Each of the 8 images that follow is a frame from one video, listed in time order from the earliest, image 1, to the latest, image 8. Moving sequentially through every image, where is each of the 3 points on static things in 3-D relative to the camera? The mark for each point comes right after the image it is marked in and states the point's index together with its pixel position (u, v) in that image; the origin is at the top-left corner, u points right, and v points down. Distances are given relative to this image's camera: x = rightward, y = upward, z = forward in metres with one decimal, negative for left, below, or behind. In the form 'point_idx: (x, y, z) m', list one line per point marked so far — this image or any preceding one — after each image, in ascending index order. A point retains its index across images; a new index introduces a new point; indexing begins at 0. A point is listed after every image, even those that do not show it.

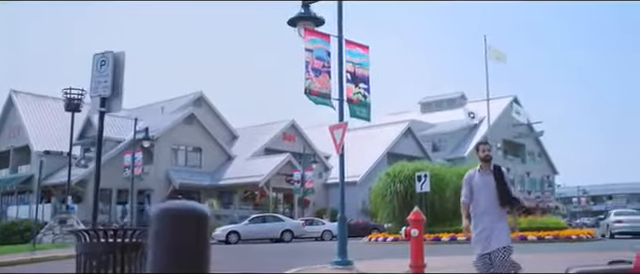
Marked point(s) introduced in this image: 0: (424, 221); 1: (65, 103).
0: (+1.2, -1.0, +9.1) m
1: (-5.9, +0.8, +17.3) m
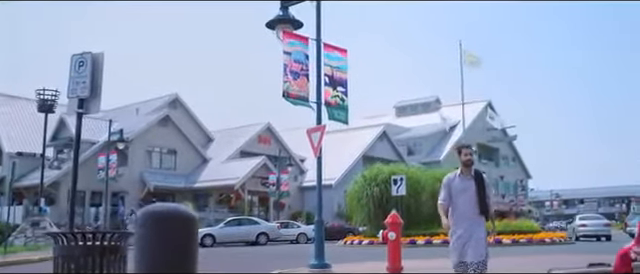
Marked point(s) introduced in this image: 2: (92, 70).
0: (+1.0, -1.0, +9.1) m
1: (-6.4, +0.8, +17.1) m
2: (-3.1, +0.9, +10.2) m
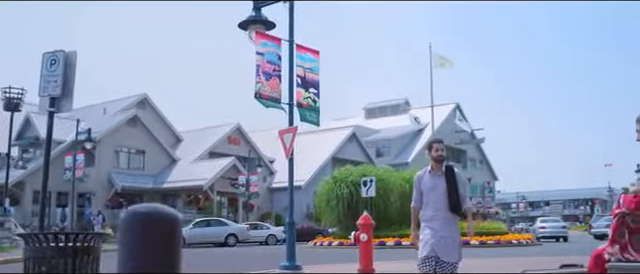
0: (+0.6, -1.1, +9.1) m
1: (-7.1, +0.8, +16.8) m
2: (-3.4, +0.9, +10.0) m
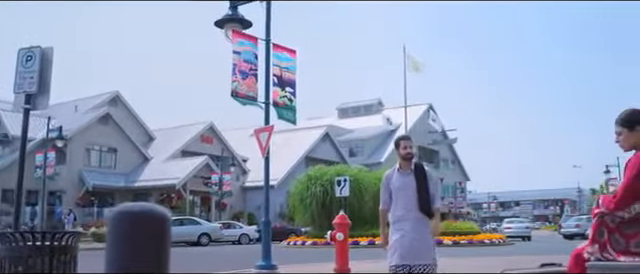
0: (+0.3, -1.1, +9.1) m
1: (-7.6, +0.8, +16.5) m
2: (-3.7, +0.9, +9.9) m
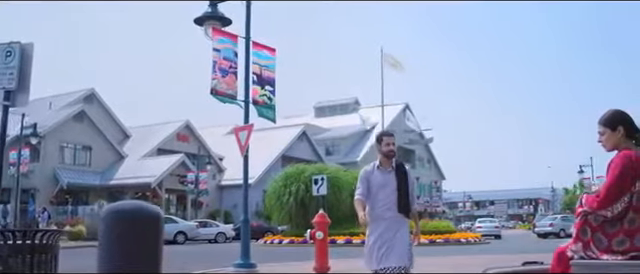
0: (+0.1, -1.0, +9.1) m
1: (-8.1, +0.9, +16.3) m
2: (-4.0, +1.0, +9.7) m
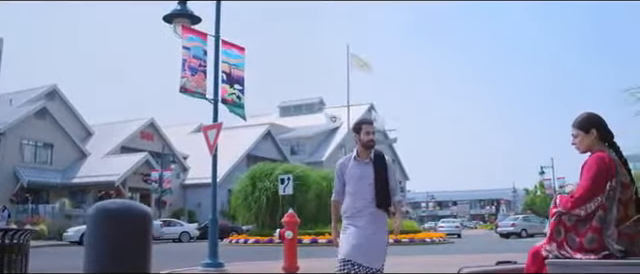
0: (-0.3, -1.0, +9.0) m
1: (-7.5, +0.9, +17.1) m
2: (-4.2, +1.0, +10.1) m
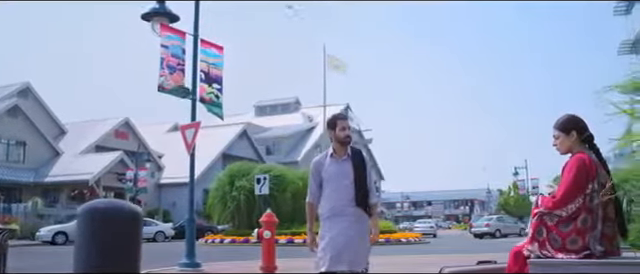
0: (-0.5, -1.0, +8.9) m
1: (-8.0, +0.9, +16.7) m
2: (-4.5, +1.0, +9.9) m
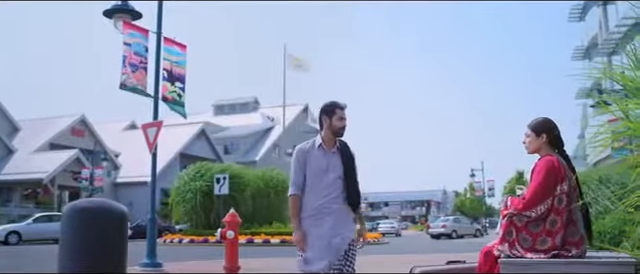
0: (-0.9, -1.0, +8.8) m
1: (-8.3, +0.9, +16.8) m
2: (-4.9, +1.0, +9.8) m
